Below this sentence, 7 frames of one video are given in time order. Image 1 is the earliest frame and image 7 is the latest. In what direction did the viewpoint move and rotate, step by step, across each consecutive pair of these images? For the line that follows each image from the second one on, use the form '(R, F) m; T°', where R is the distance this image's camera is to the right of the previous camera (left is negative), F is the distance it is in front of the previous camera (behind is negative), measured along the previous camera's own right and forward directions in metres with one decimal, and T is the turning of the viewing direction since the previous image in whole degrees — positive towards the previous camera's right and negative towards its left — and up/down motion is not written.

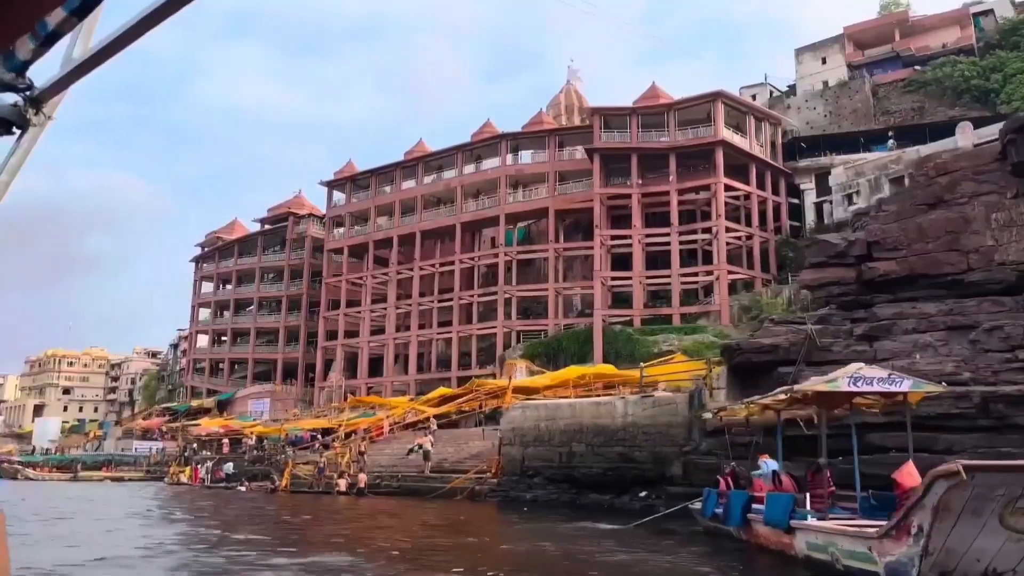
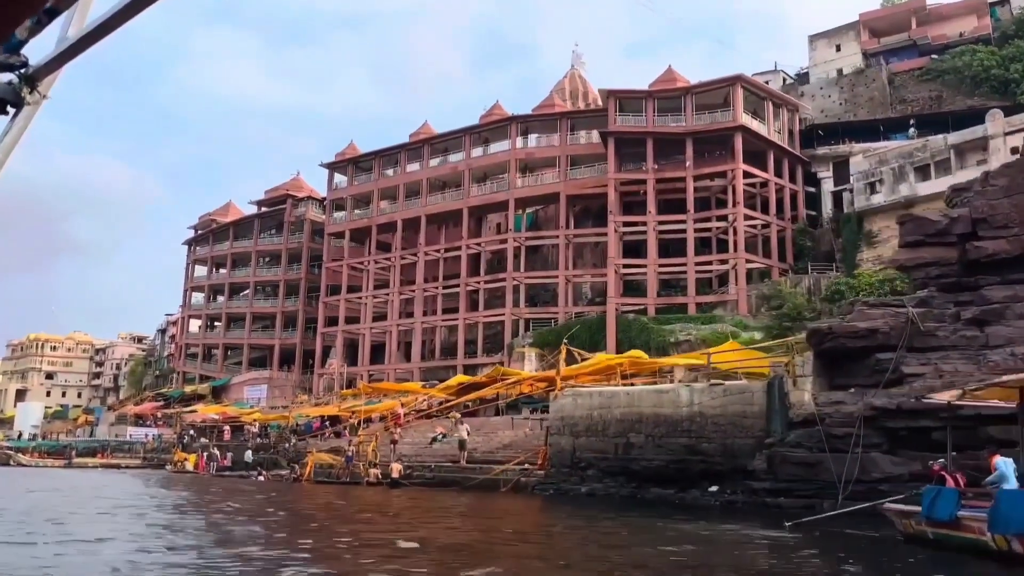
(-1.3, +1.1) m; +1°
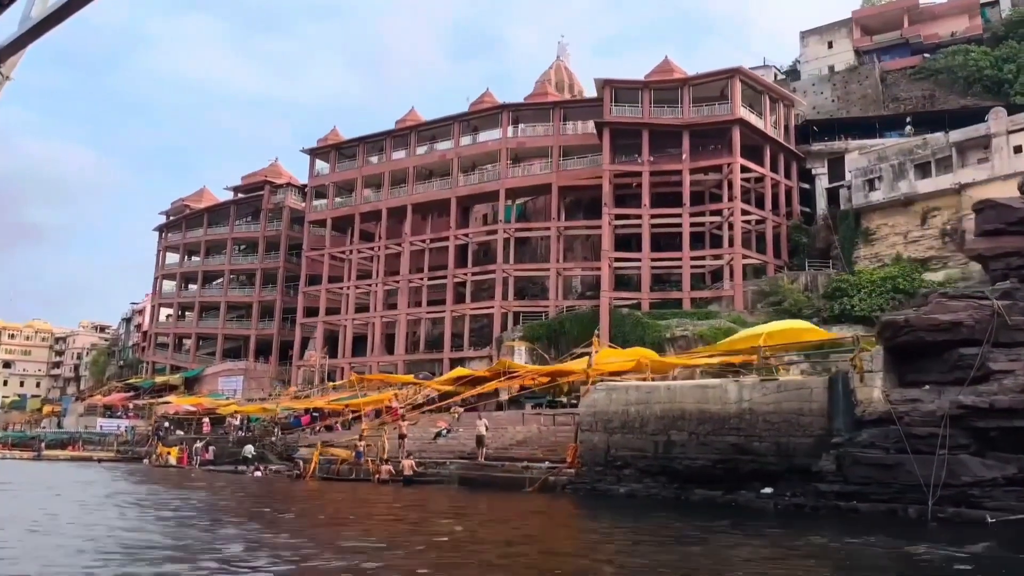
(-1.2, +1.0) m; +2°
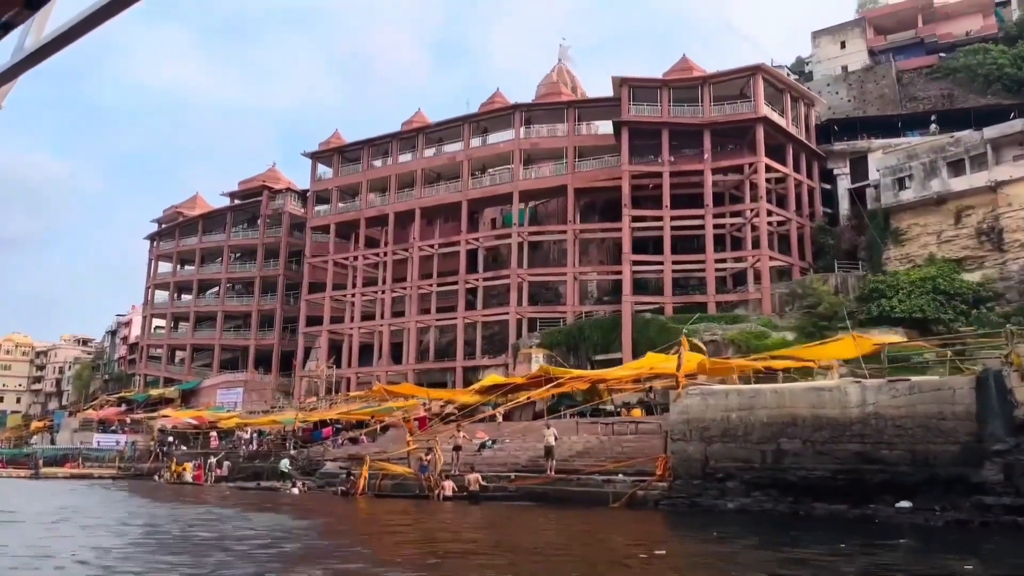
(-1.7, +1.4) m; +1°
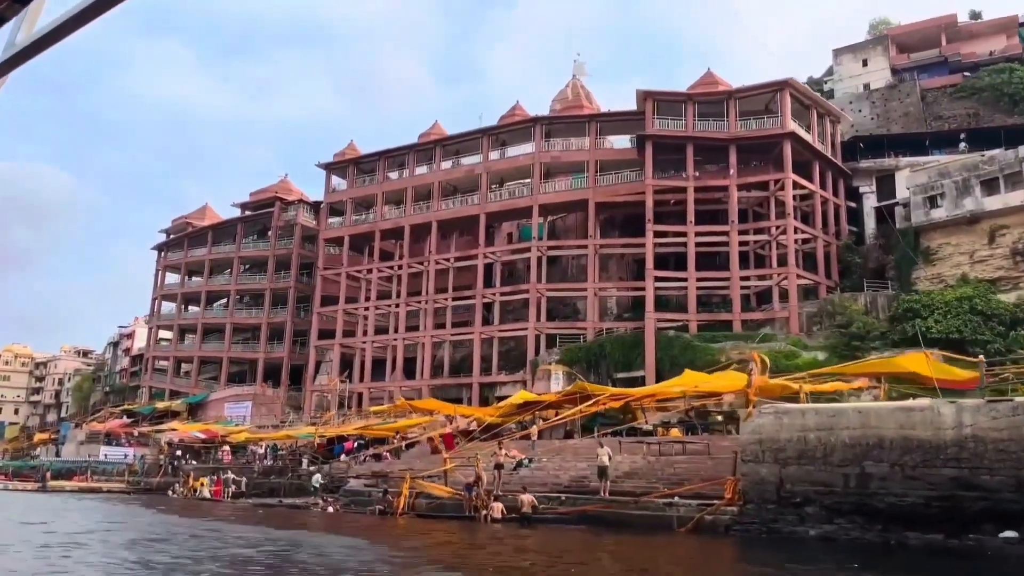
(-1.0, +0.8) m; 0°
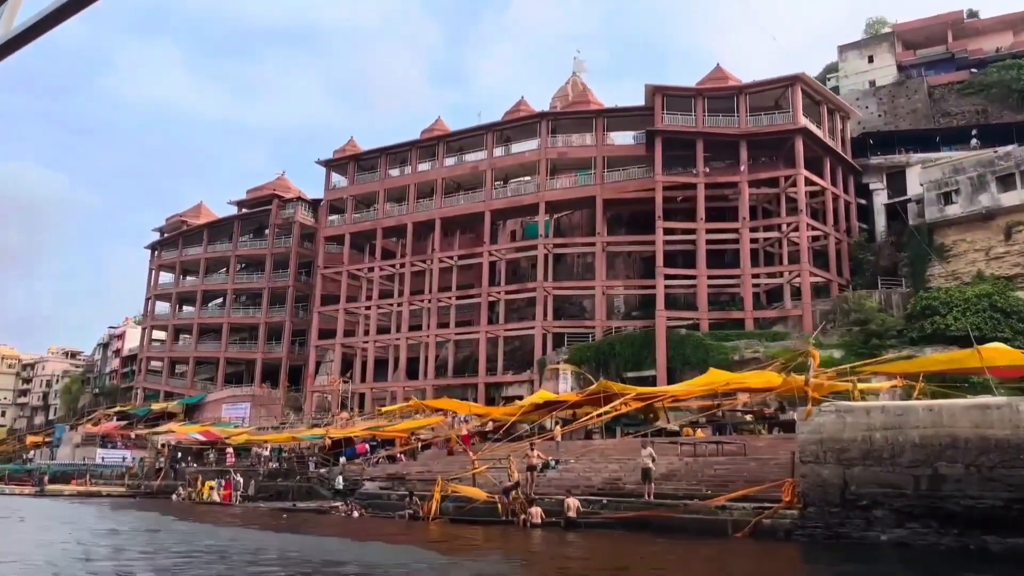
(-0.9, +0.7) m; +1°
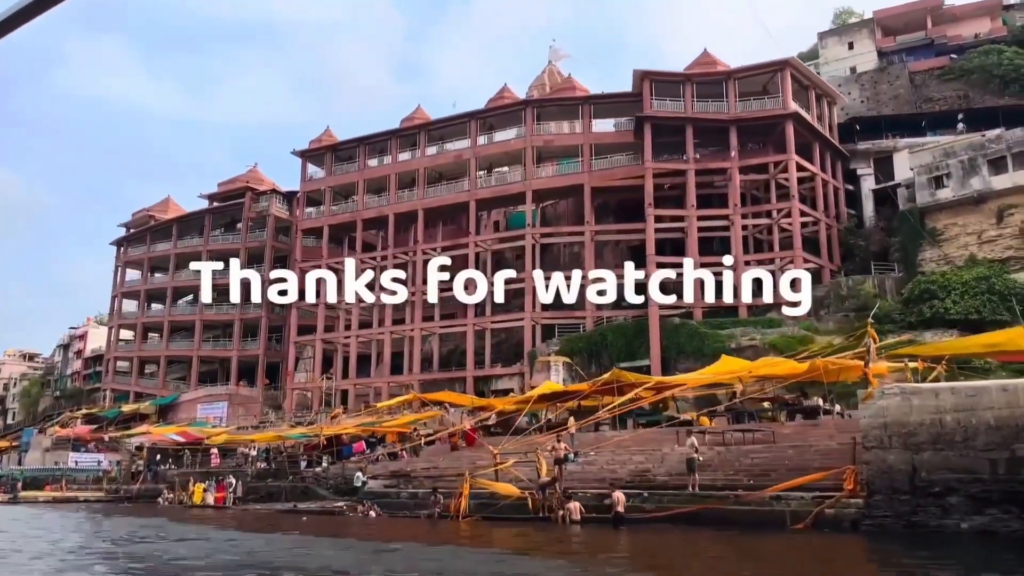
(-1.1, +0.9) m; +3°
